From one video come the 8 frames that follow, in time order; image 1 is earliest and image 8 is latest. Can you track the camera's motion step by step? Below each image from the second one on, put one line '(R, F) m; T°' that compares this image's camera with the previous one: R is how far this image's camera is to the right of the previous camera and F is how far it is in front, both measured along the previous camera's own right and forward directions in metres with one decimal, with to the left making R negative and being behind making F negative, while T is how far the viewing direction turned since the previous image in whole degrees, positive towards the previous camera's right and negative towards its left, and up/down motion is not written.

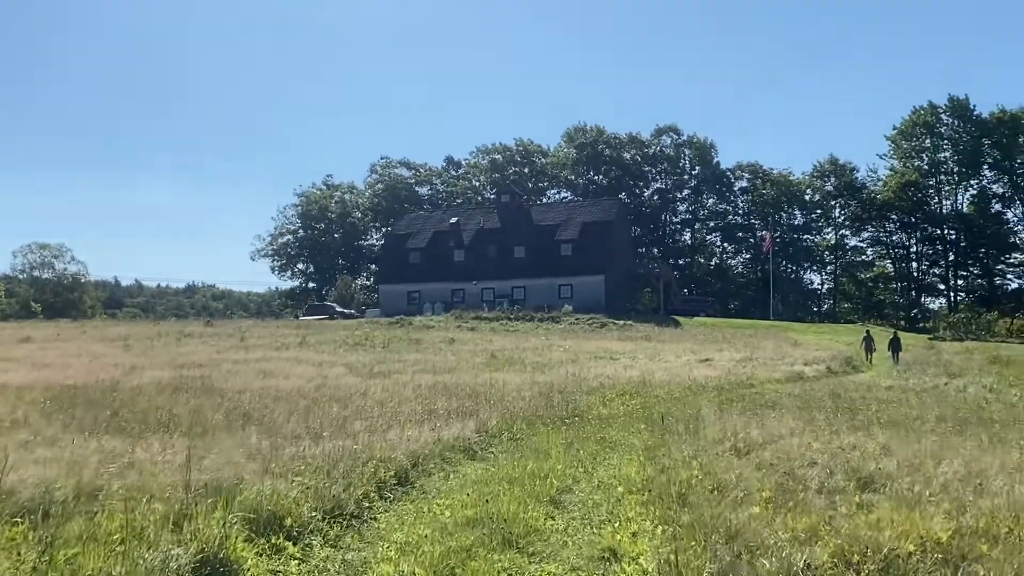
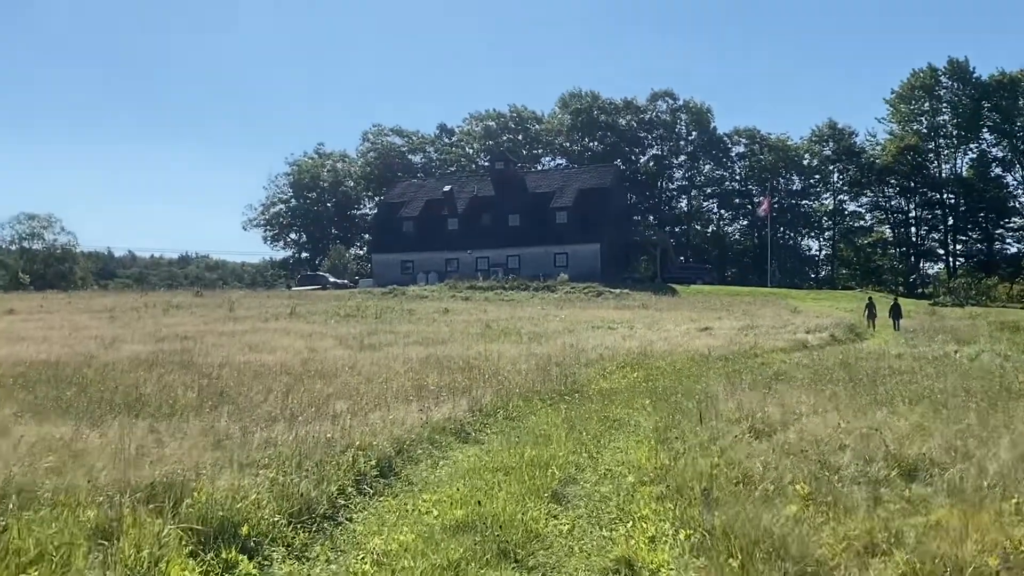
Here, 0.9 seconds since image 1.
(0.0, +0.9) m; 0°
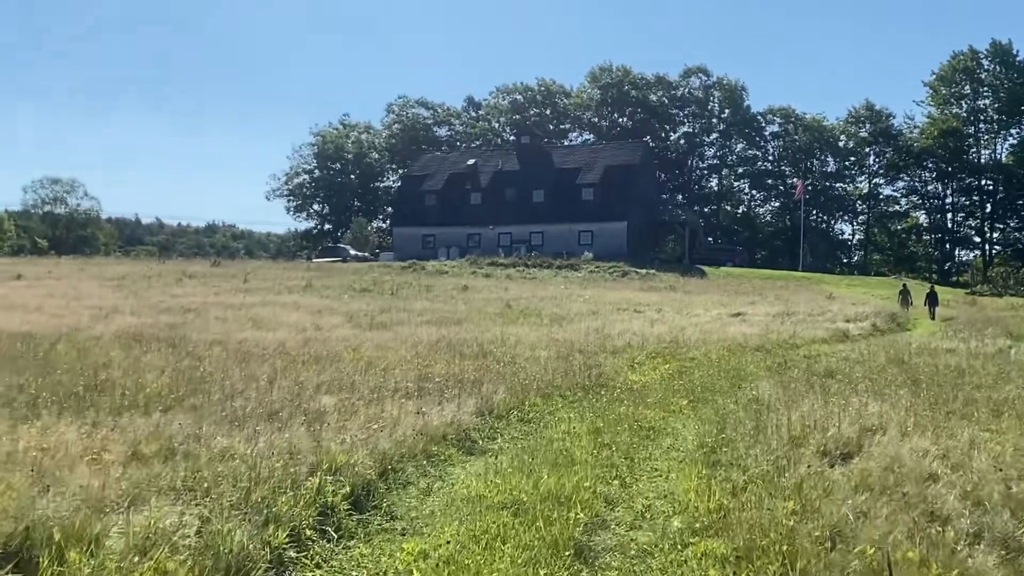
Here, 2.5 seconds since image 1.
(0.0, +1.6) m; -1°
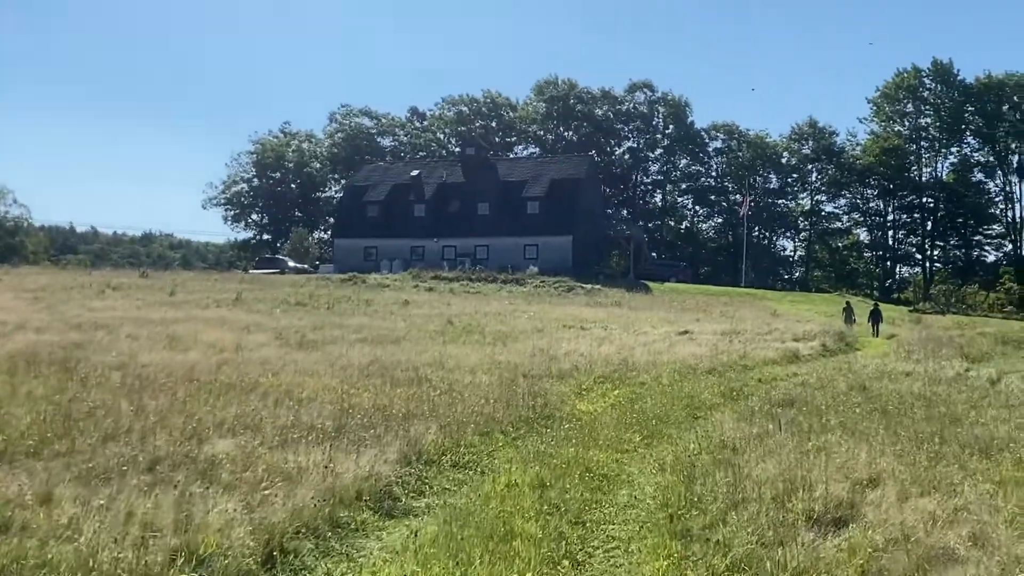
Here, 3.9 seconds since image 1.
(+0.1, +1.3) m; +3°
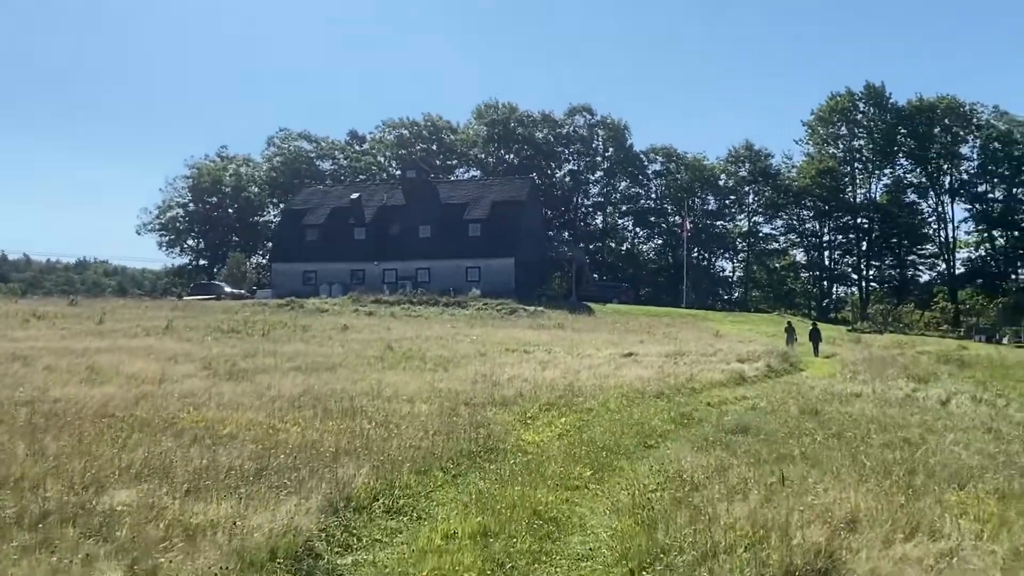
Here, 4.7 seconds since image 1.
(0.0, +0.7) m; +3°
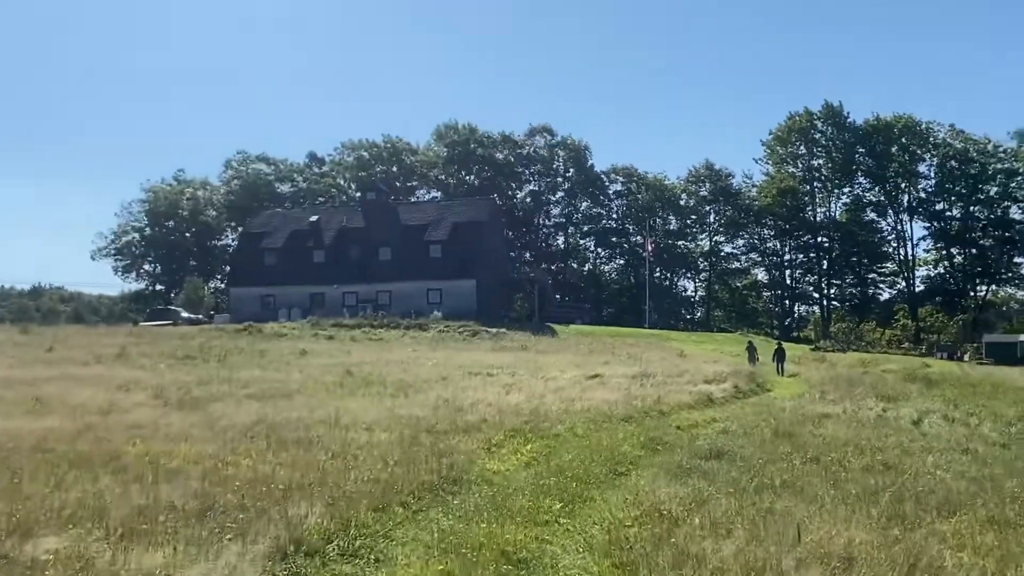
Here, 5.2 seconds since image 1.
(0.0, +0.5) m; +2°
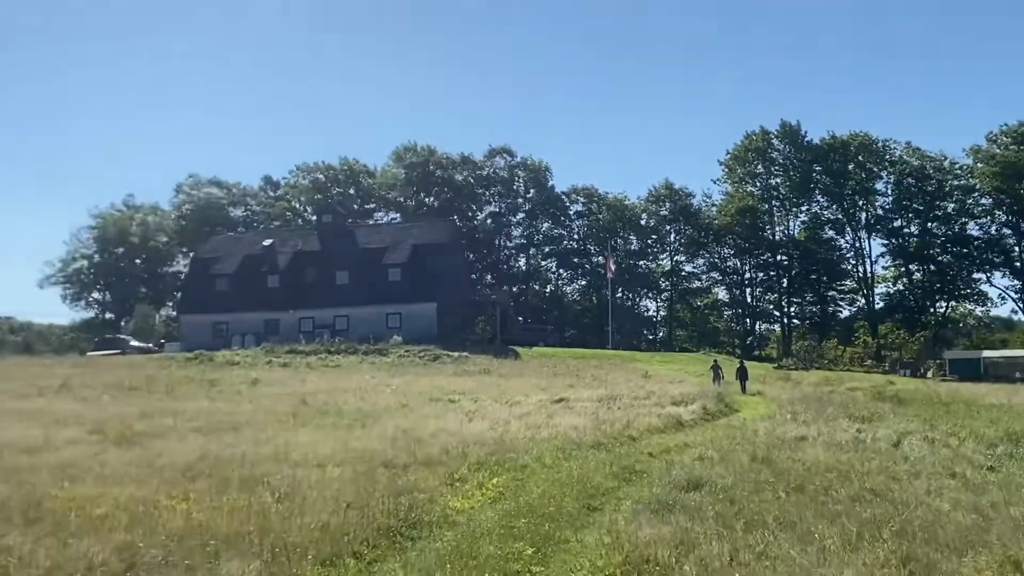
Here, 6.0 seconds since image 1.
(0.0, +0.9) m; +2°
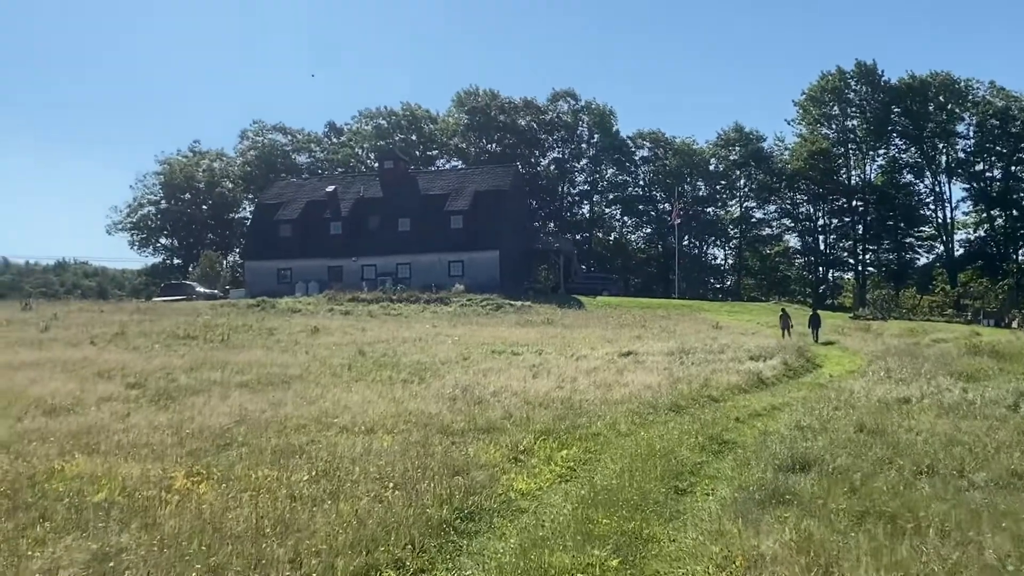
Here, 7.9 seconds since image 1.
(-0.1, +1.7) m; -3°
